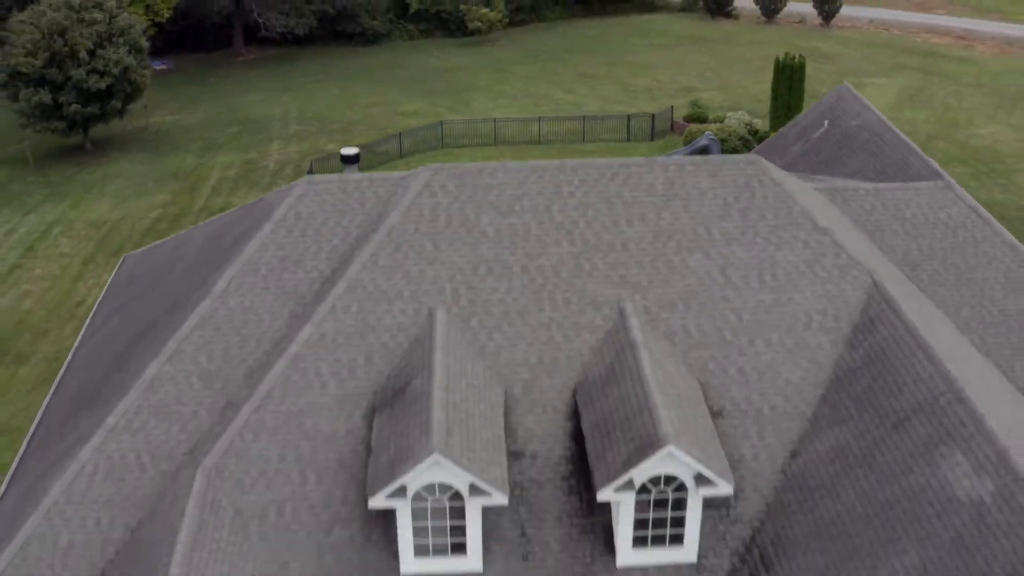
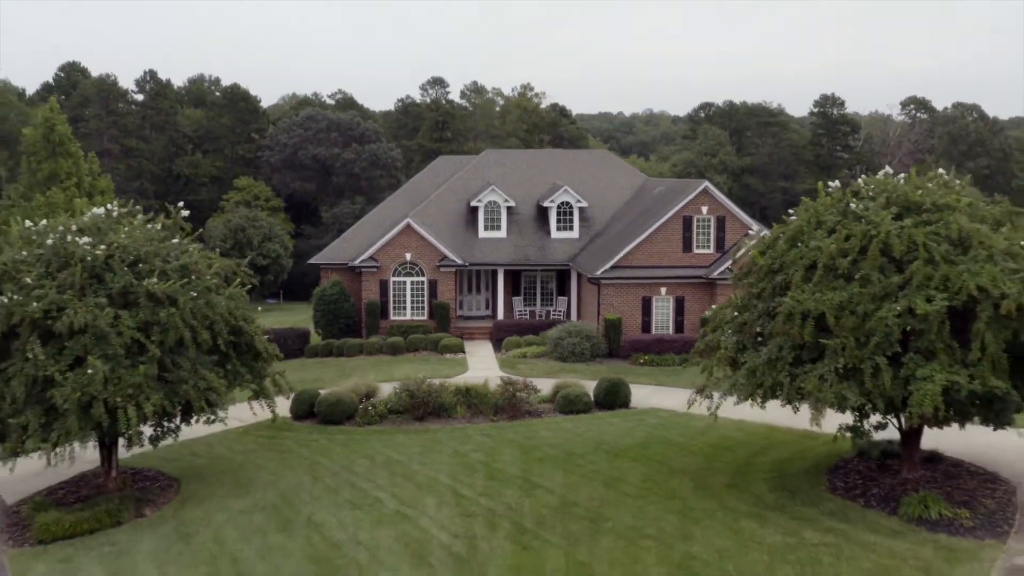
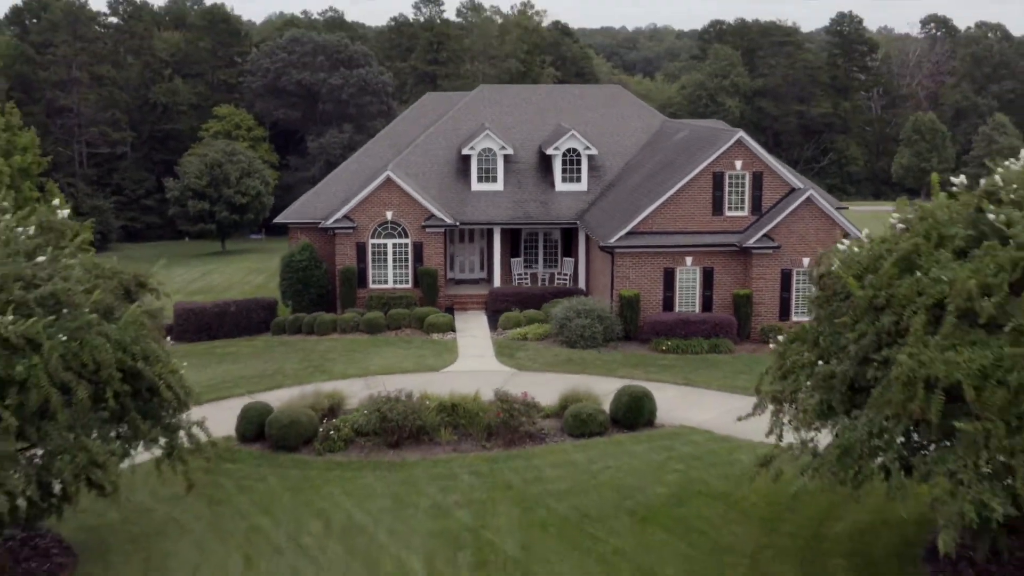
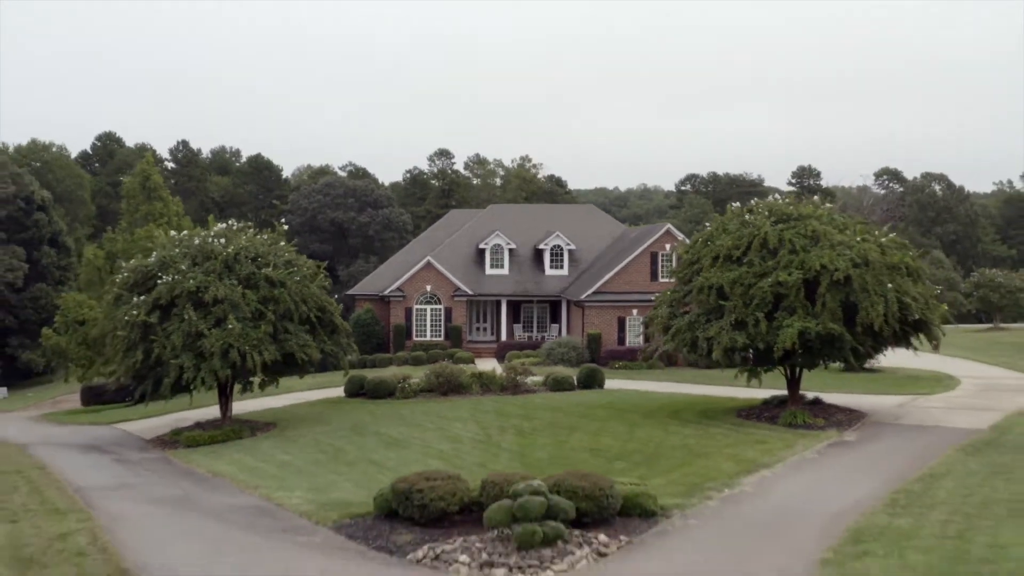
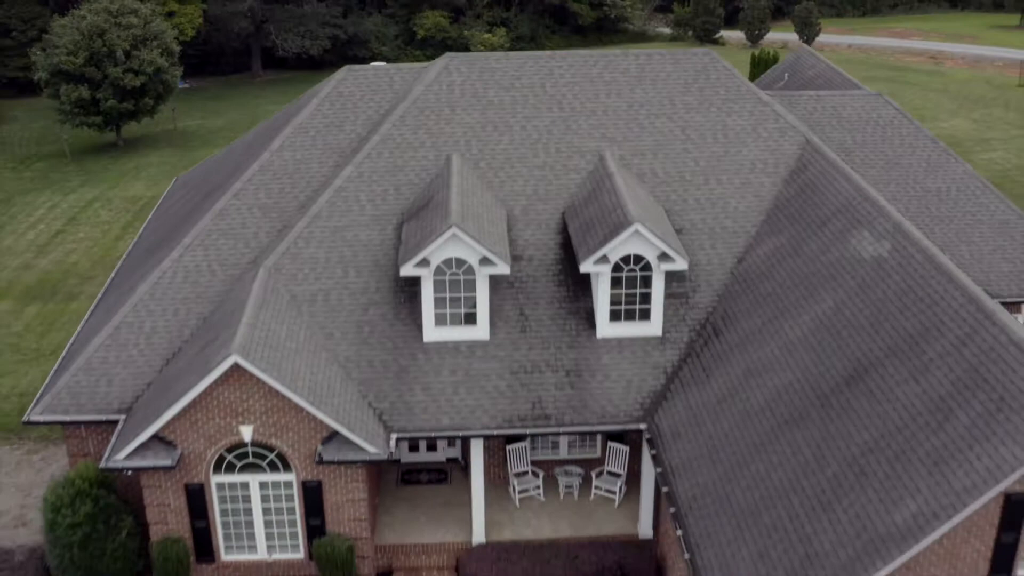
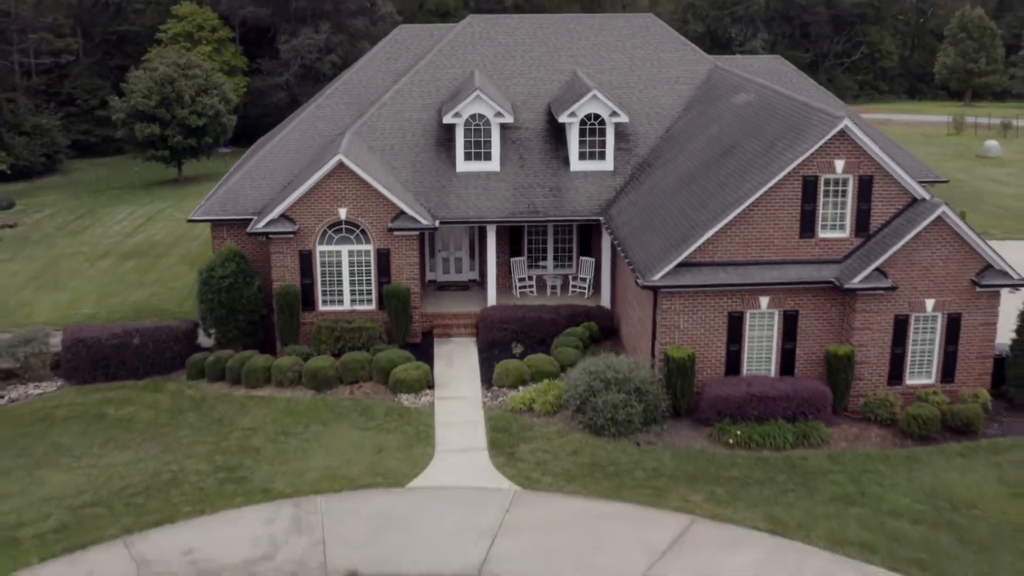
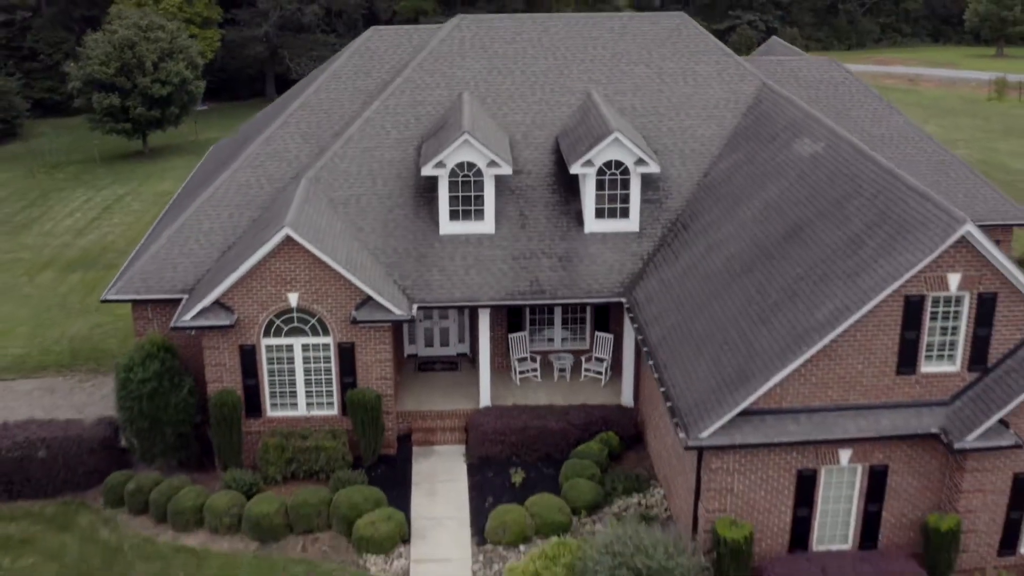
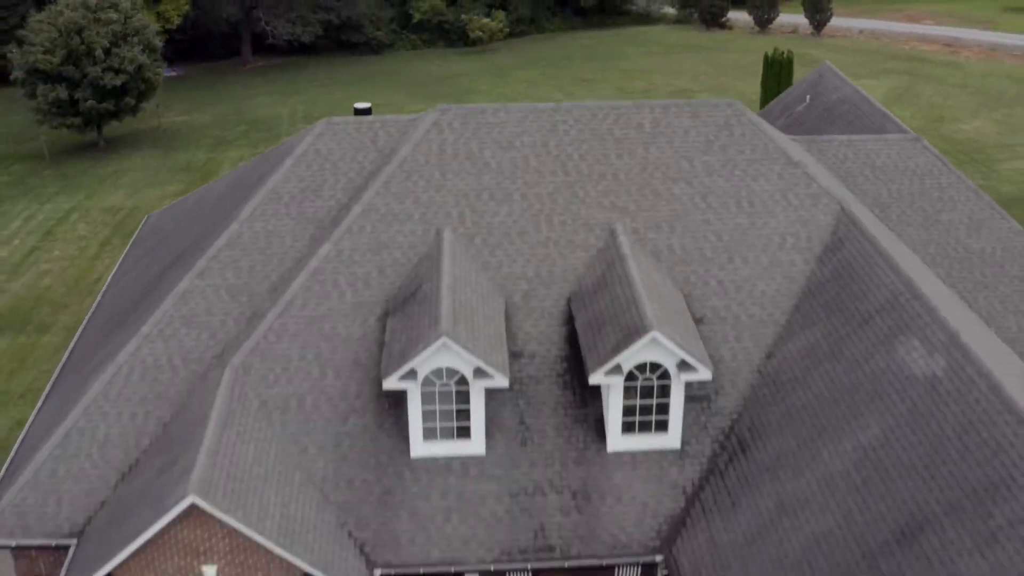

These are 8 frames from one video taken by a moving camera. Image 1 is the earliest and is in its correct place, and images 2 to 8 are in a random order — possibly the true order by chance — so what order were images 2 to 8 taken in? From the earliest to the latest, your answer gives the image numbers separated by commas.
8, 5, 7, 6, 3, 2, 4
